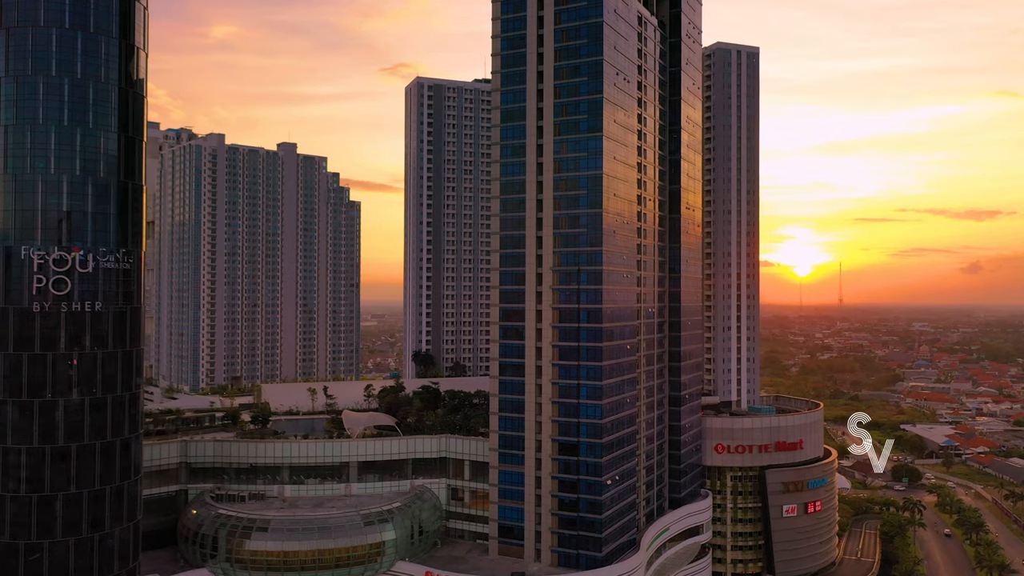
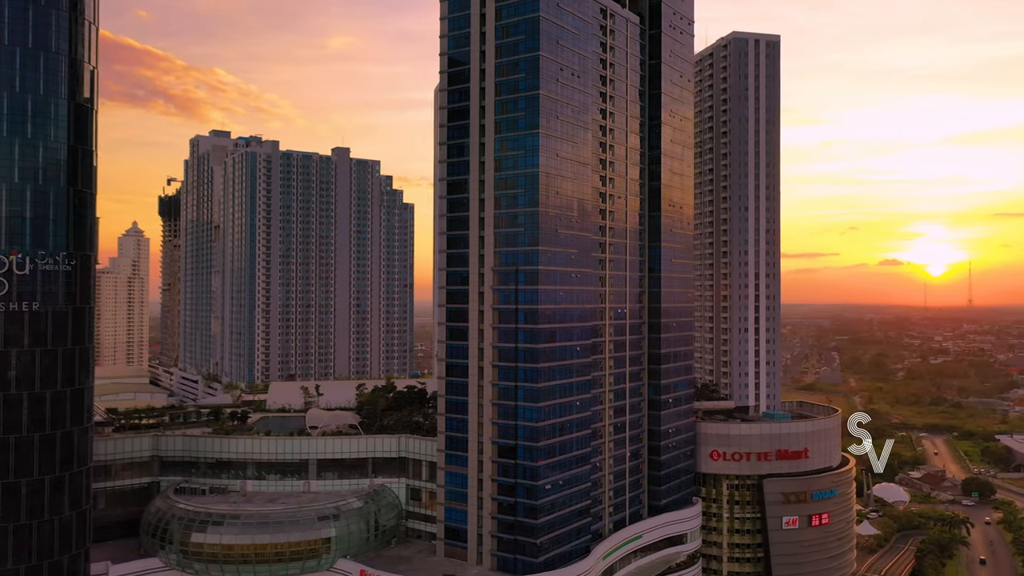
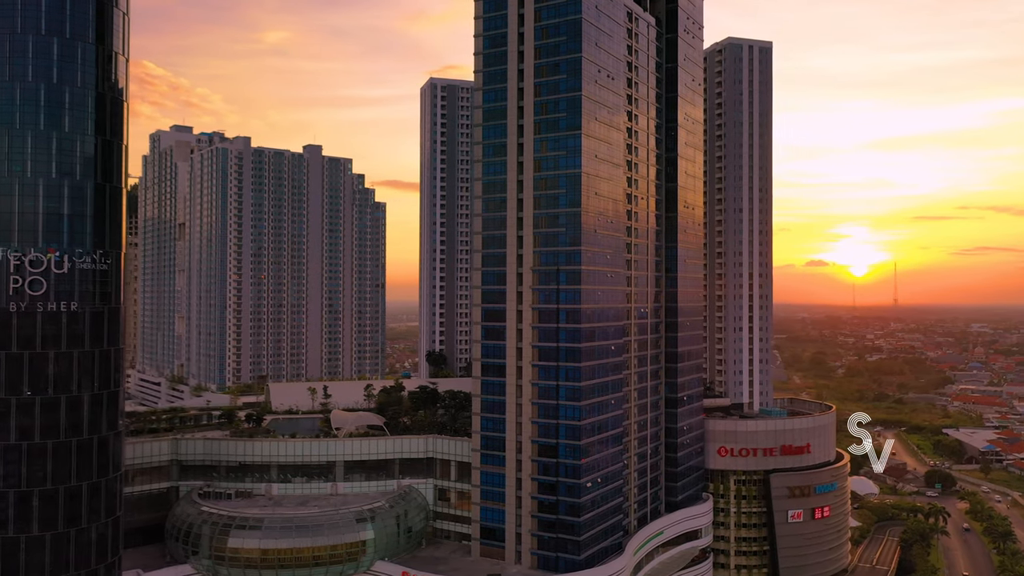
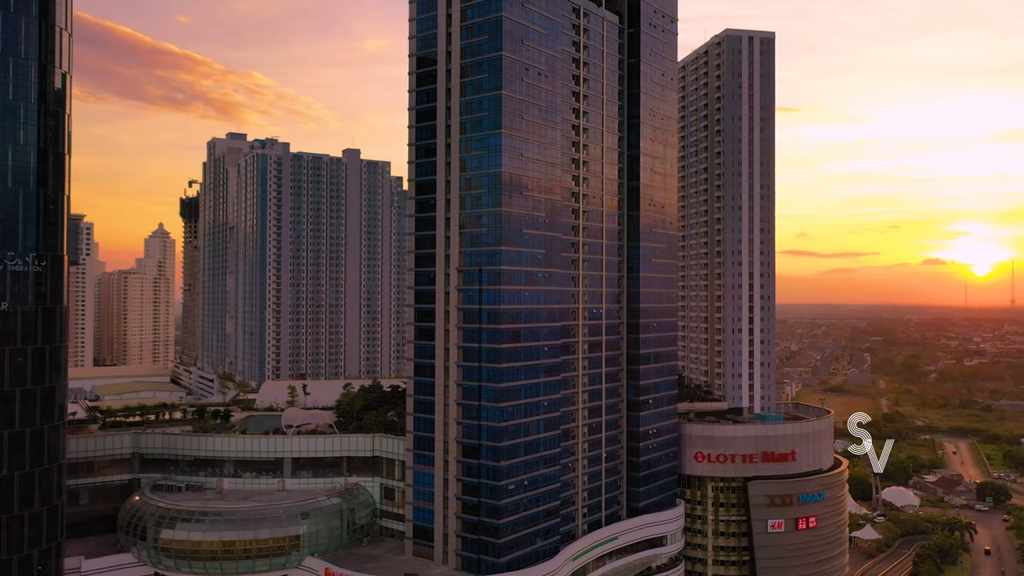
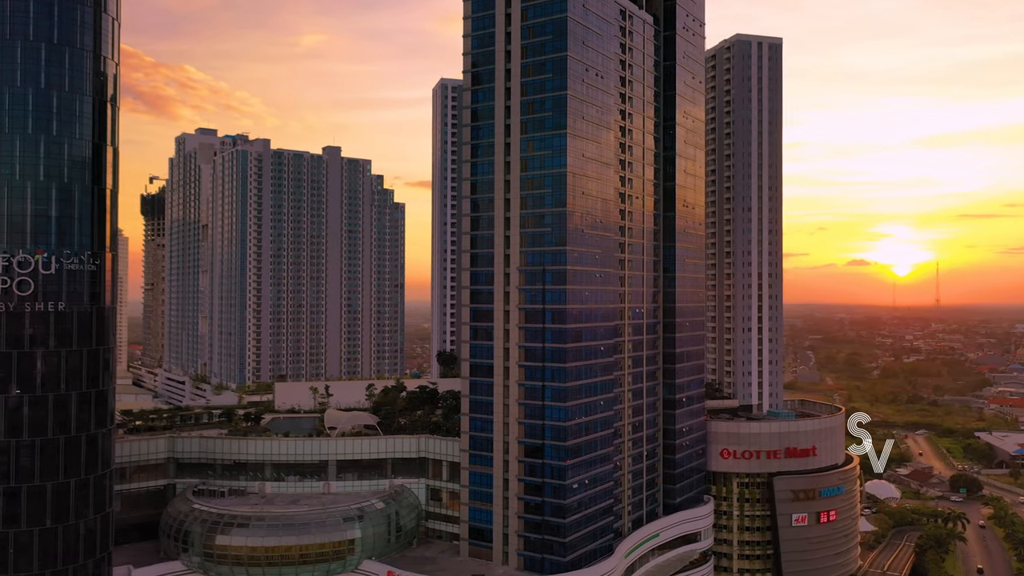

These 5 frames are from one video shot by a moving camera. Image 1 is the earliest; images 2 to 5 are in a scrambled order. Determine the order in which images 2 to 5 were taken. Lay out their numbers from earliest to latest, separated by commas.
3, 5, 2, 4
